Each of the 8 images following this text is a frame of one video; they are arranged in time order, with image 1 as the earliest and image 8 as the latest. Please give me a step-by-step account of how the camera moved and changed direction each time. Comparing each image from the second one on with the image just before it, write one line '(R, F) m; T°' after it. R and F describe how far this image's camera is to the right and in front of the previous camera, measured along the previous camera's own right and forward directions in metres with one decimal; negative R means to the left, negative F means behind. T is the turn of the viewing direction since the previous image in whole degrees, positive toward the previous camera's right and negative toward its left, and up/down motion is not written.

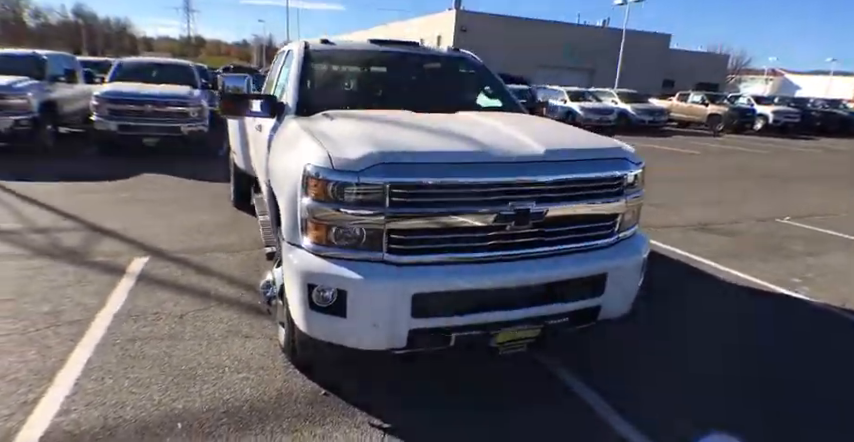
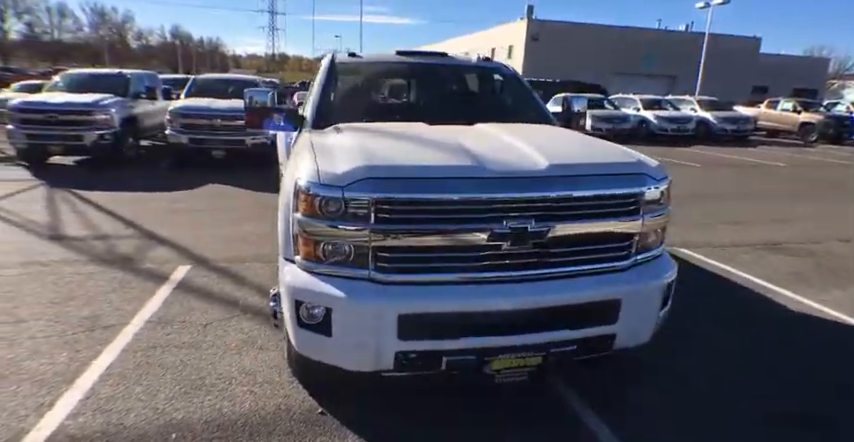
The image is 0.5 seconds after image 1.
(+0.3, +0.1) m; -8°
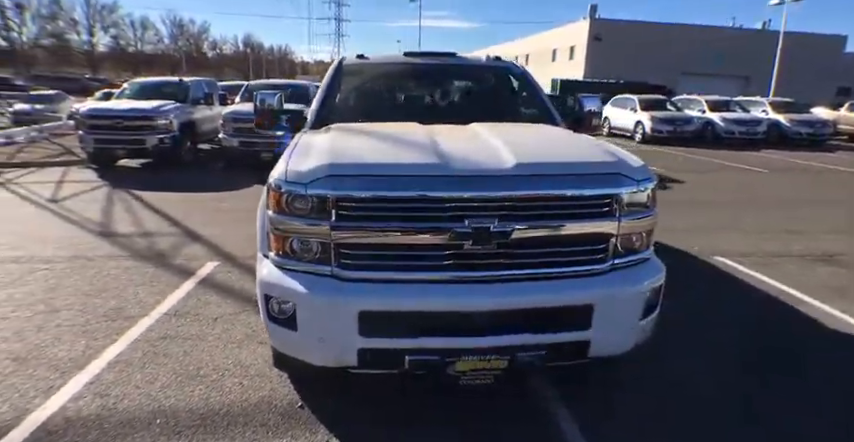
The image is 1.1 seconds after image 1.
(+0.4, 0.0) m; -6°
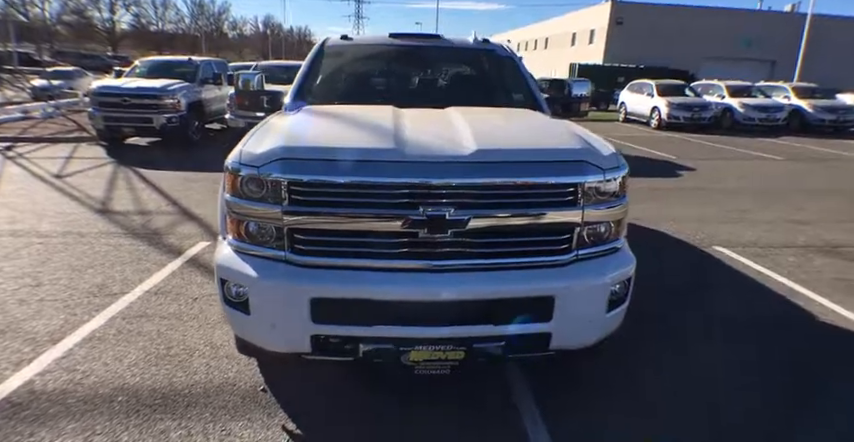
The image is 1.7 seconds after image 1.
(+0.2, +0.1) m; -2°
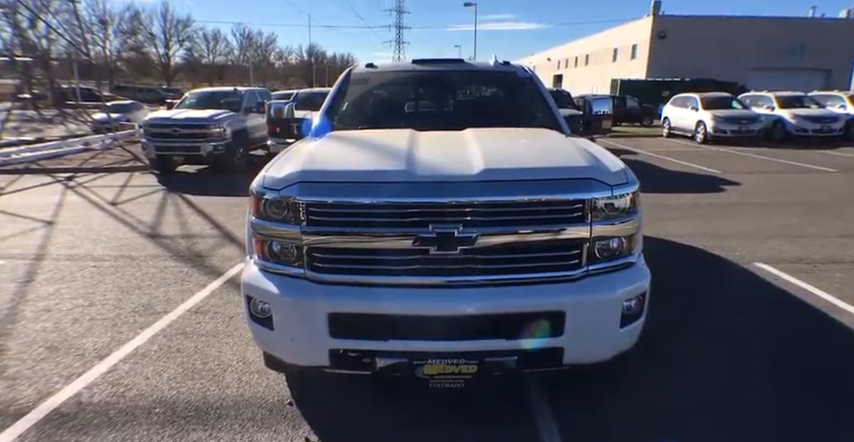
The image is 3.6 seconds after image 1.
(+0.1, -0.1) m; -5°
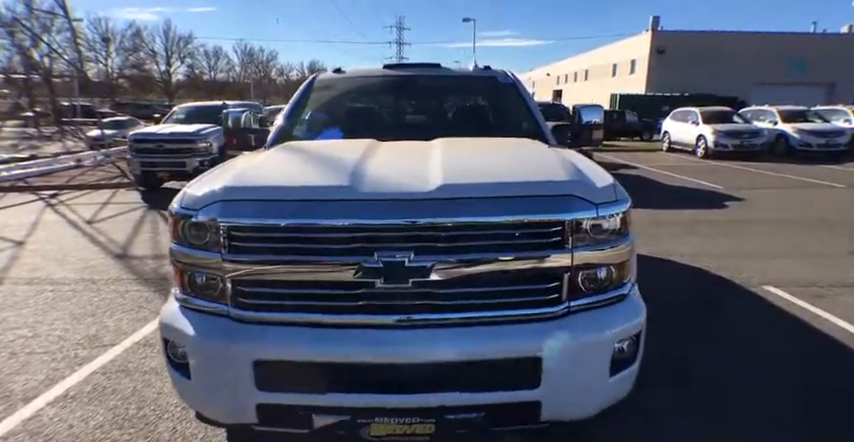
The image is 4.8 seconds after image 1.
(+0.2, +0.4) m; 0°
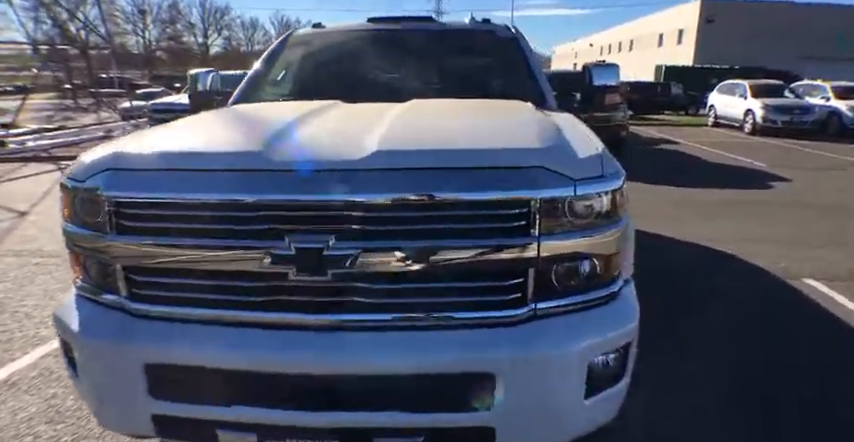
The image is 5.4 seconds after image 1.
(+0.3, +0.4) m; -4°
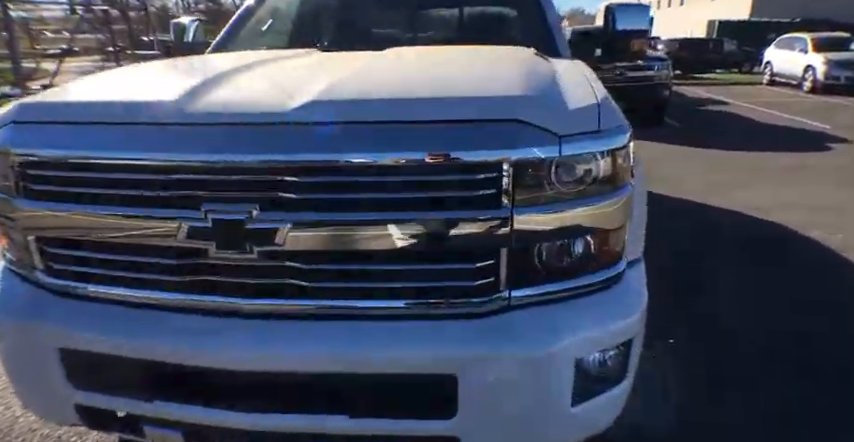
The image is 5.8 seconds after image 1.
(+0.2, +0.3) m; -4°
